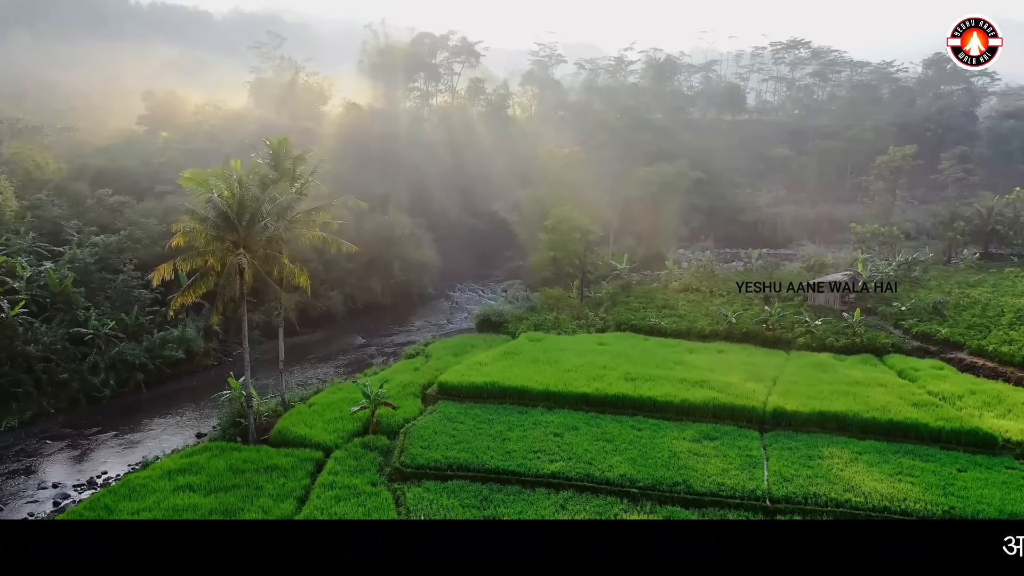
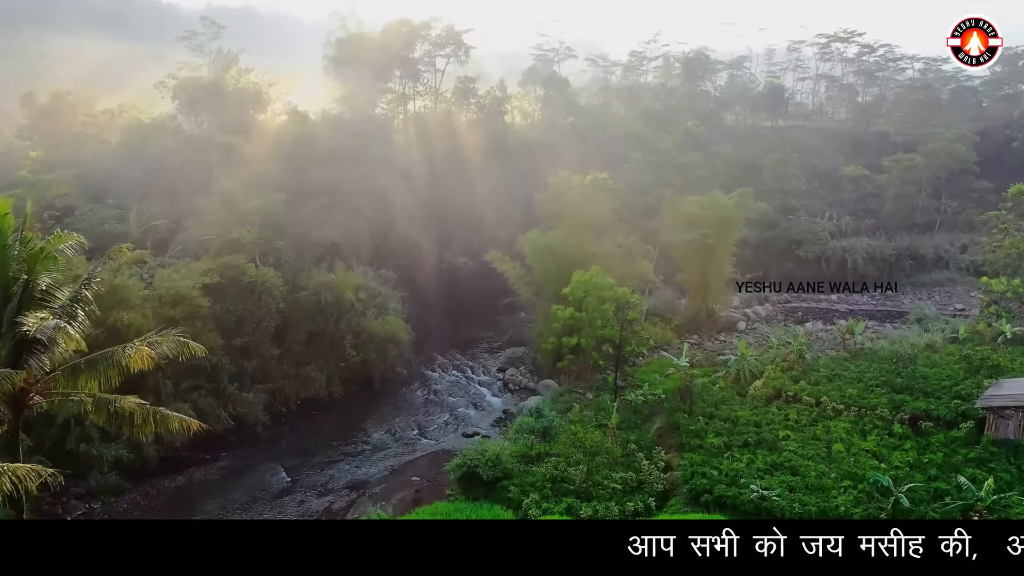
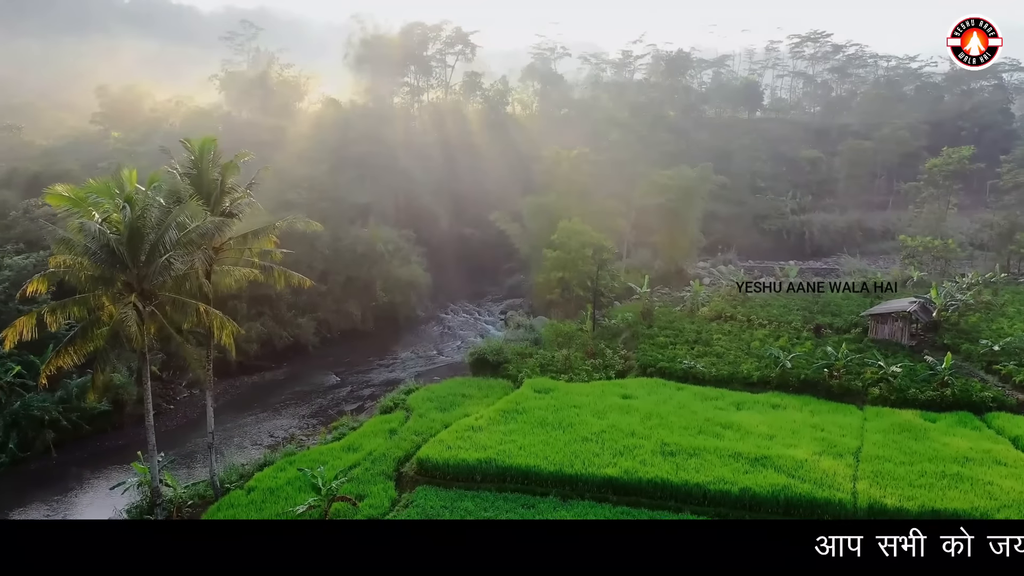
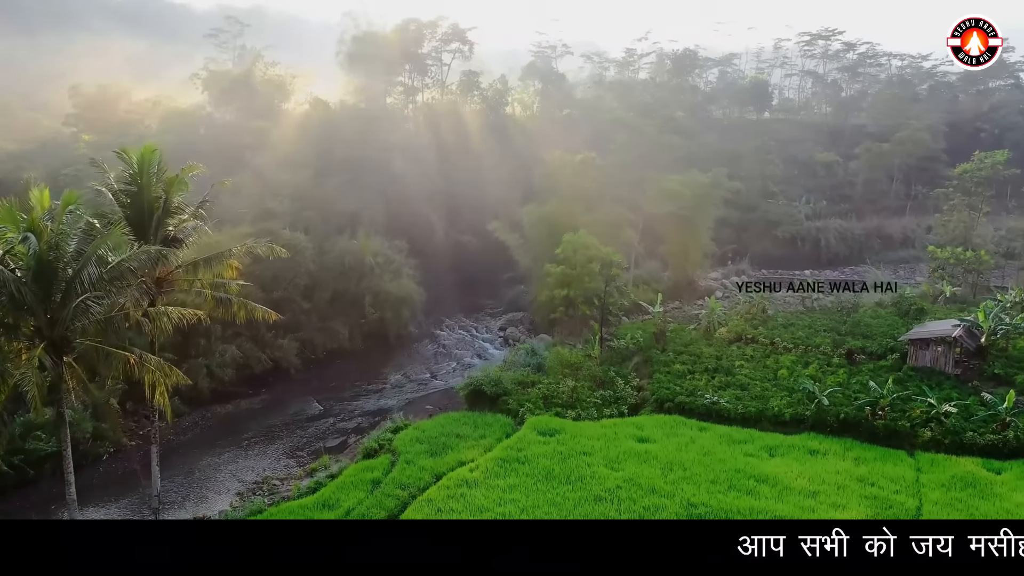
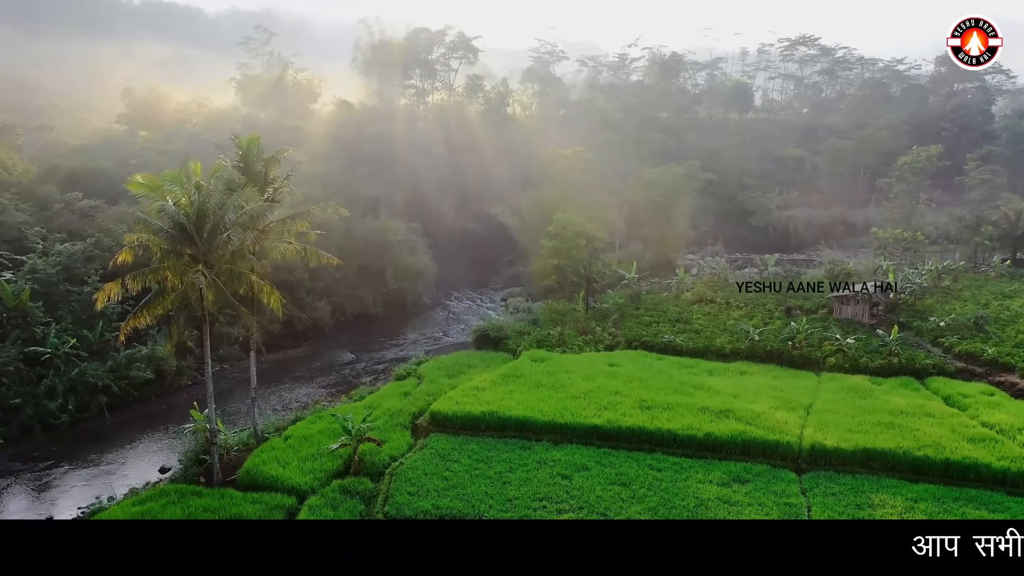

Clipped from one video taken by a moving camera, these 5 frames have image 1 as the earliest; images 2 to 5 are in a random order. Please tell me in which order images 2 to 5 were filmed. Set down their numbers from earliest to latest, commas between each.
5, 3, 4, 2
